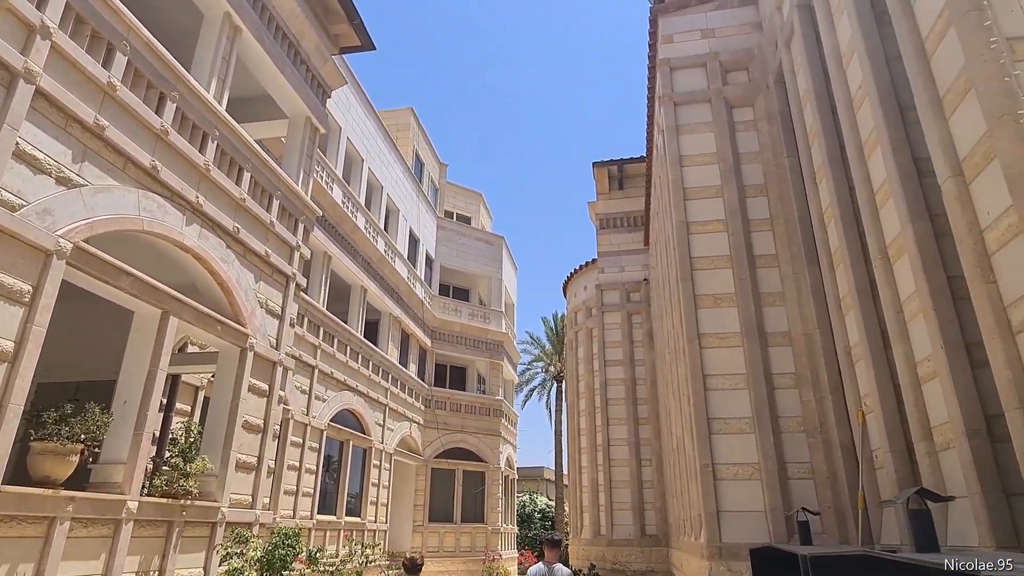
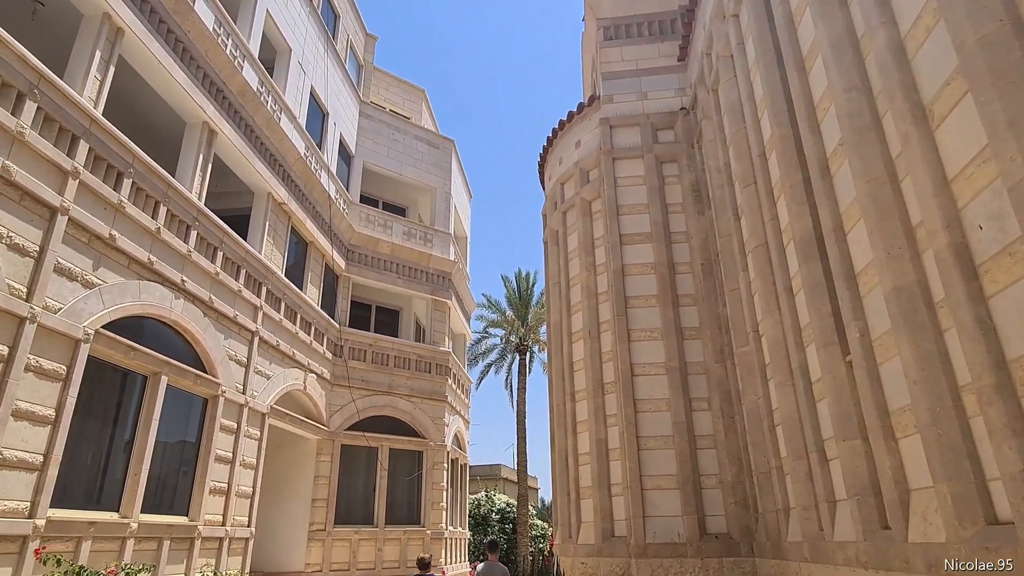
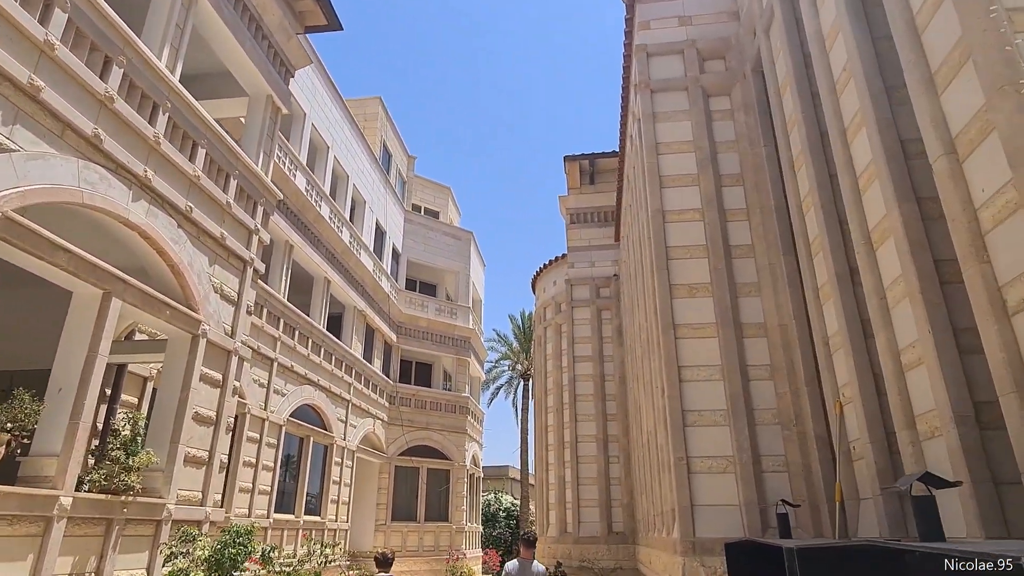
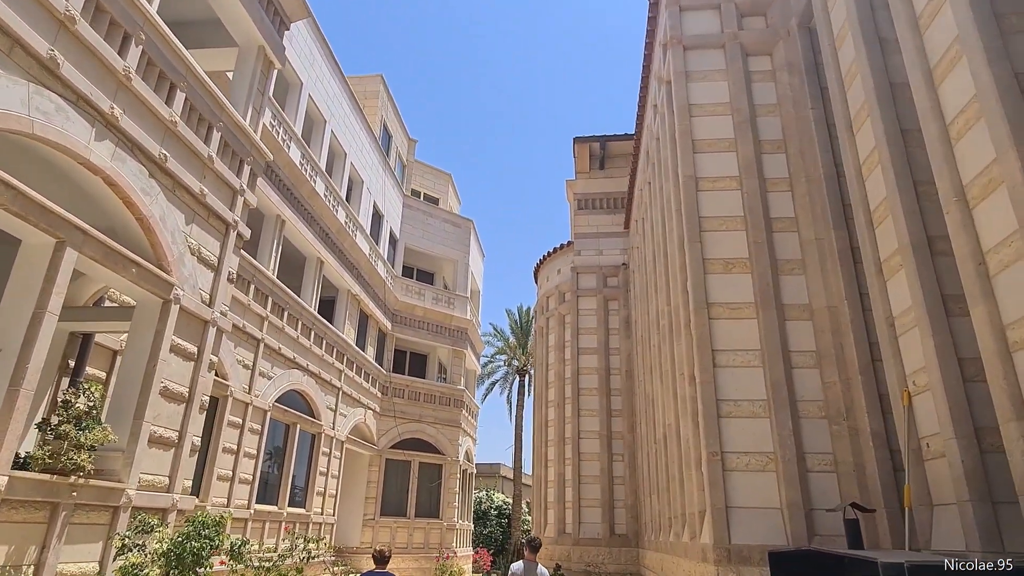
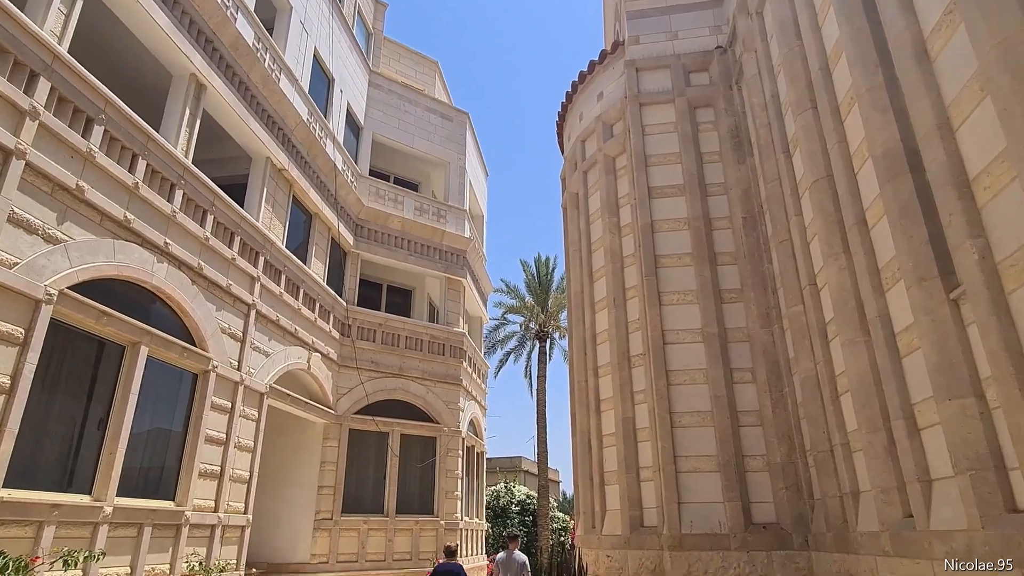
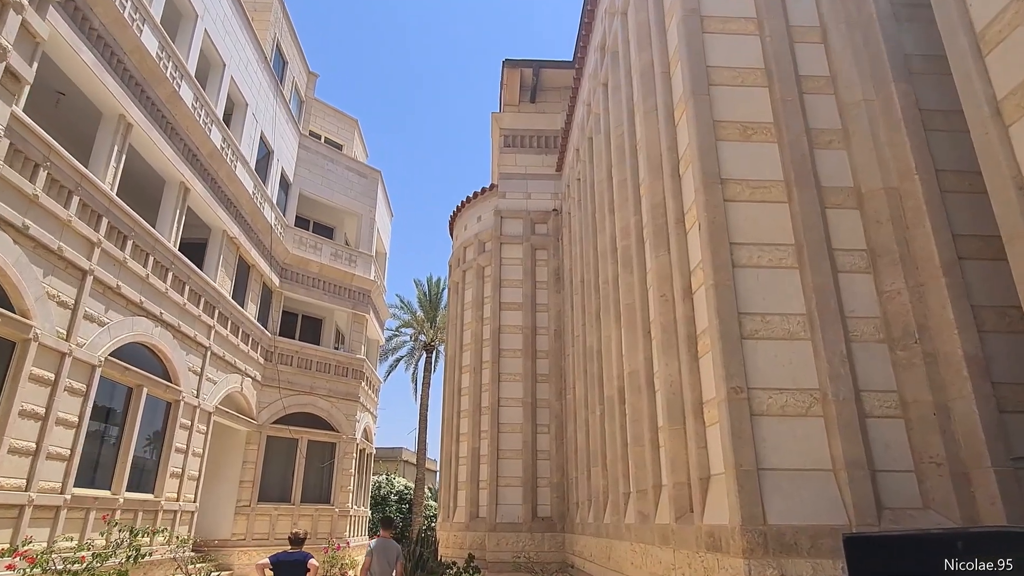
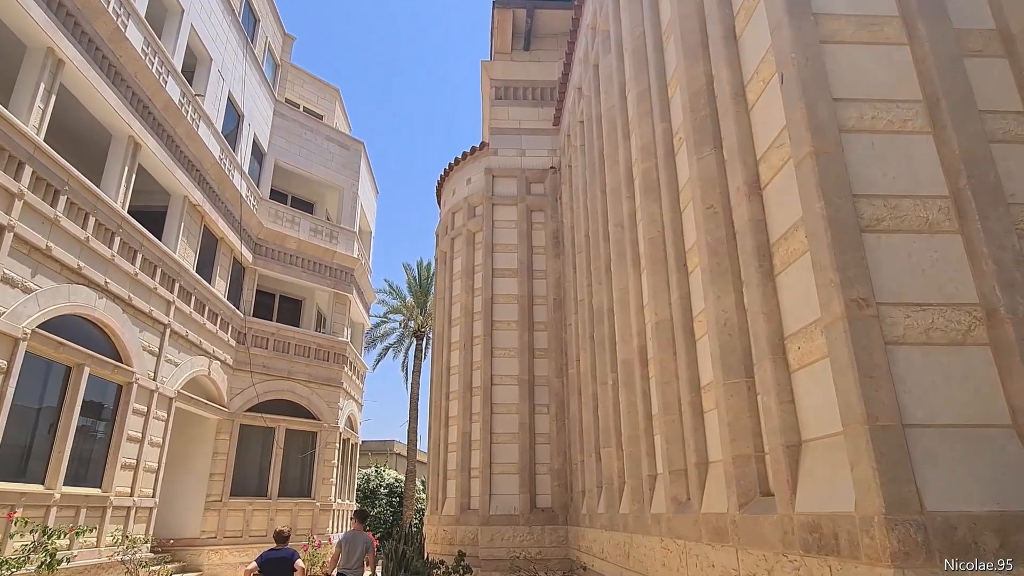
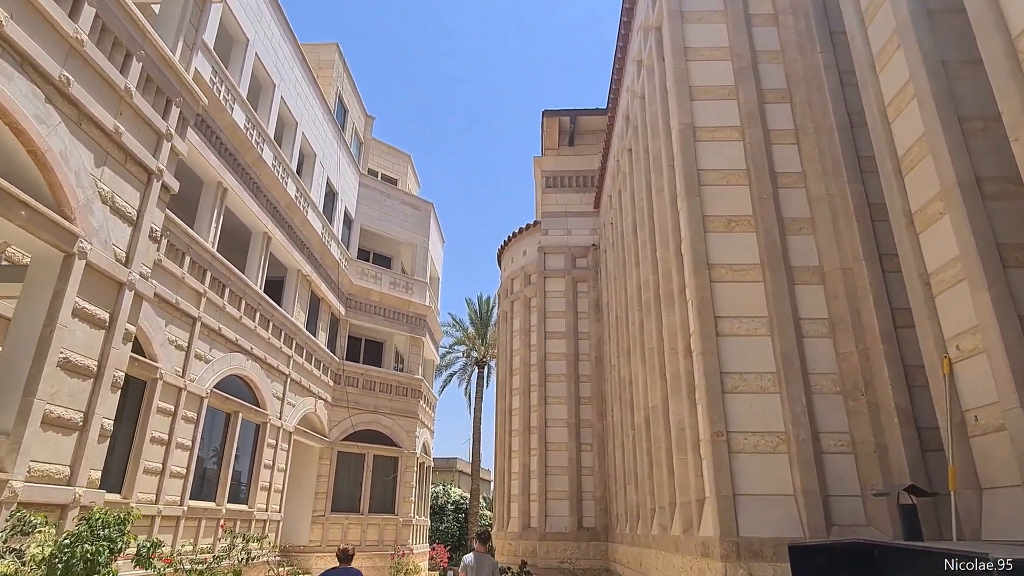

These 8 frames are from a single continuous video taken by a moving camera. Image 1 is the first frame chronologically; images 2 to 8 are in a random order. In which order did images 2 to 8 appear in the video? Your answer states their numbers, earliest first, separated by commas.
3, 4, 8, 6, 7, 2, 5
